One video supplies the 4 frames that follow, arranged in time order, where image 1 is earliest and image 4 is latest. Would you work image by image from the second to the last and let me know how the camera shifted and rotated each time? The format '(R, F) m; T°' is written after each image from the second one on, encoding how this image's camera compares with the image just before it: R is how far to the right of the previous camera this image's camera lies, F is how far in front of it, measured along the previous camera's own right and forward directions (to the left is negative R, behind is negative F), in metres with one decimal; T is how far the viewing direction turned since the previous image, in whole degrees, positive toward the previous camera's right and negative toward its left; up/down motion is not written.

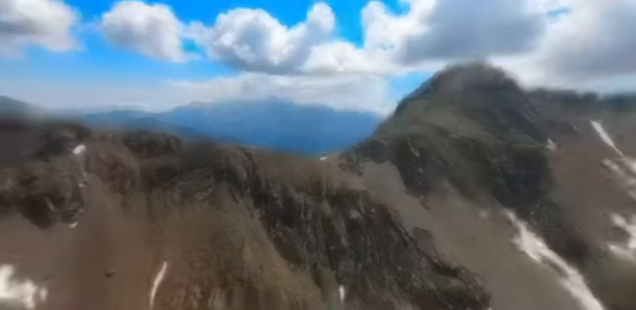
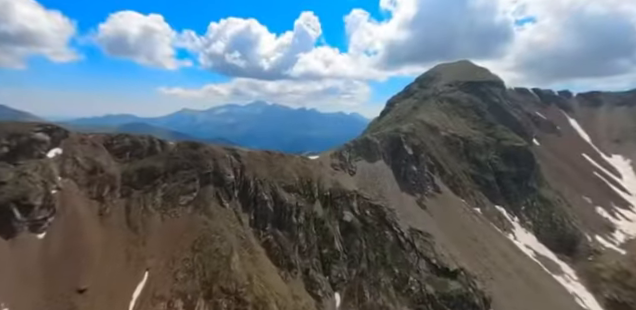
(-2.0, +4.7) m; +3°
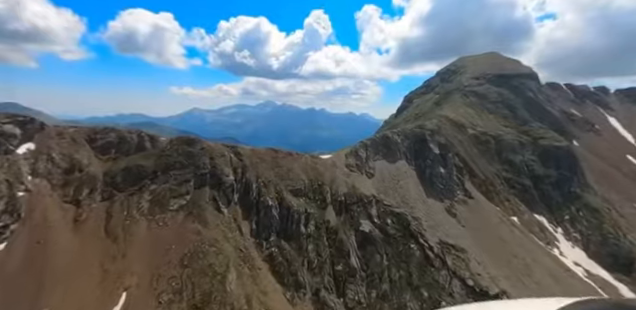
(-0.9, +13.2) m; -1°
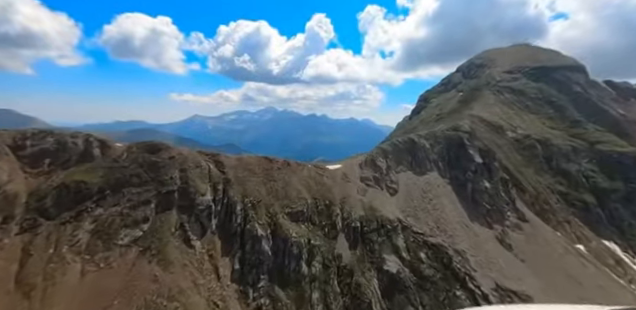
(-0.9, +21.4) m; 0°
